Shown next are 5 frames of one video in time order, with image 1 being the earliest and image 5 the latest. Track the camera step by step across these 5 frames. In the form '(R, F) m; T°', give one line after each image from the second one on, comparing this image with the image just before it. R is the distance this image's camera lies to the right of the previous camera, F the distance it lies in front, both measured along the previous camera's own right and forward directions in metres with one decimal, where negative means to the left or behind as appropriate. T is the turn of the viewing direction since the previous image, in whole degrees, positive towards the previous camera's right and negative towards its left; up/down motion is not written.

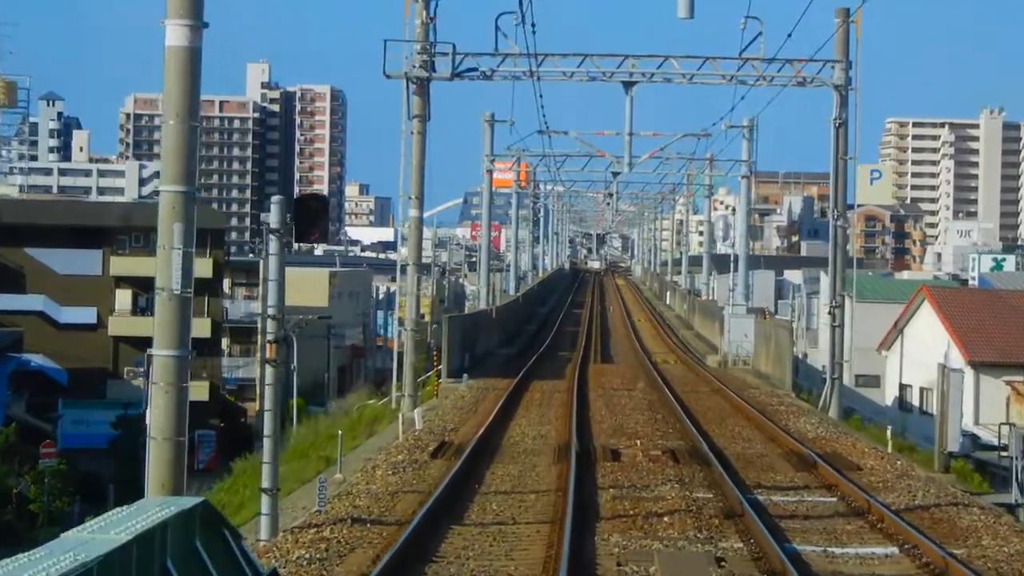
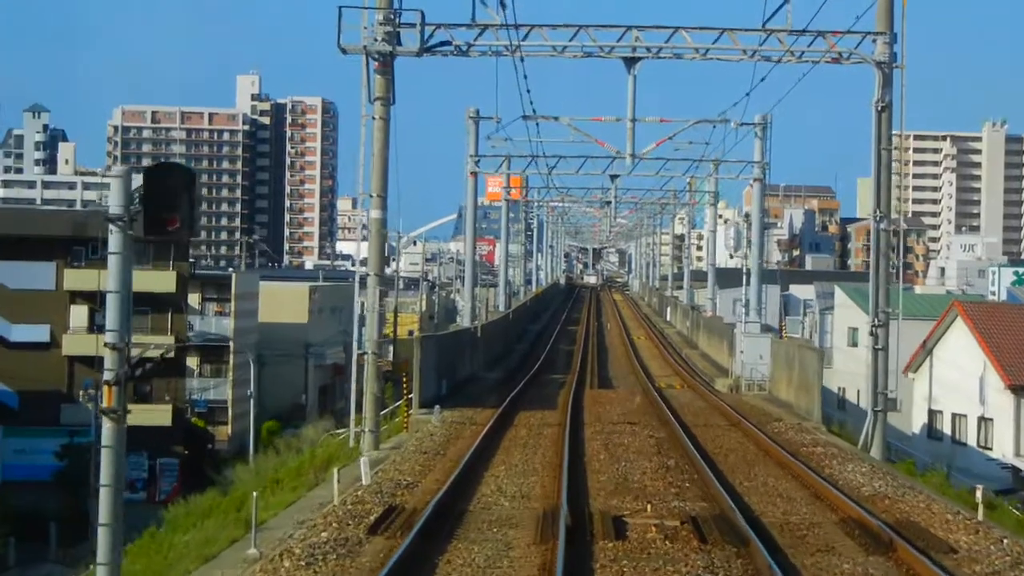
(+0.1, +2.5) m; 0°
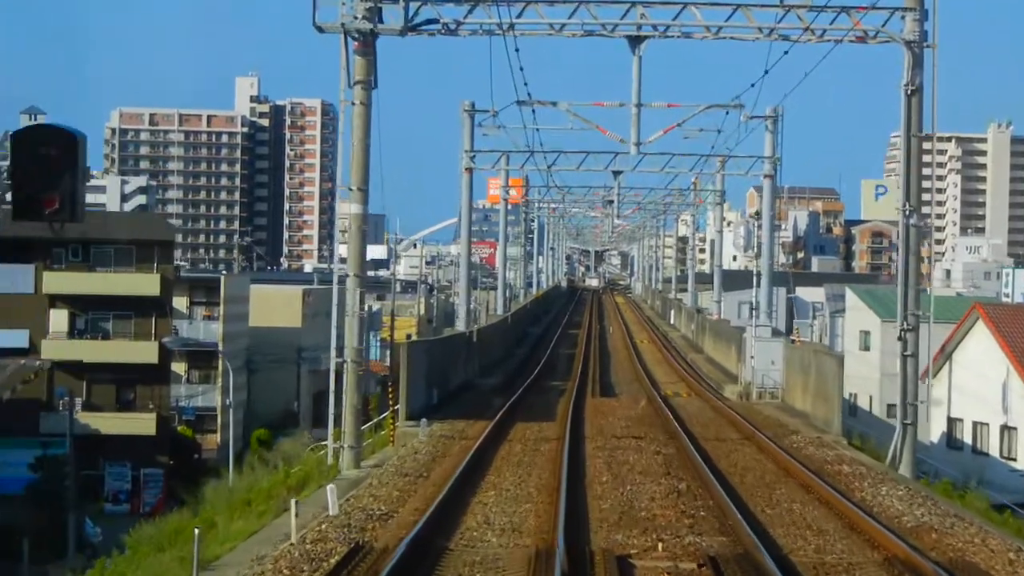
(0.0, +1.1) m; 0°
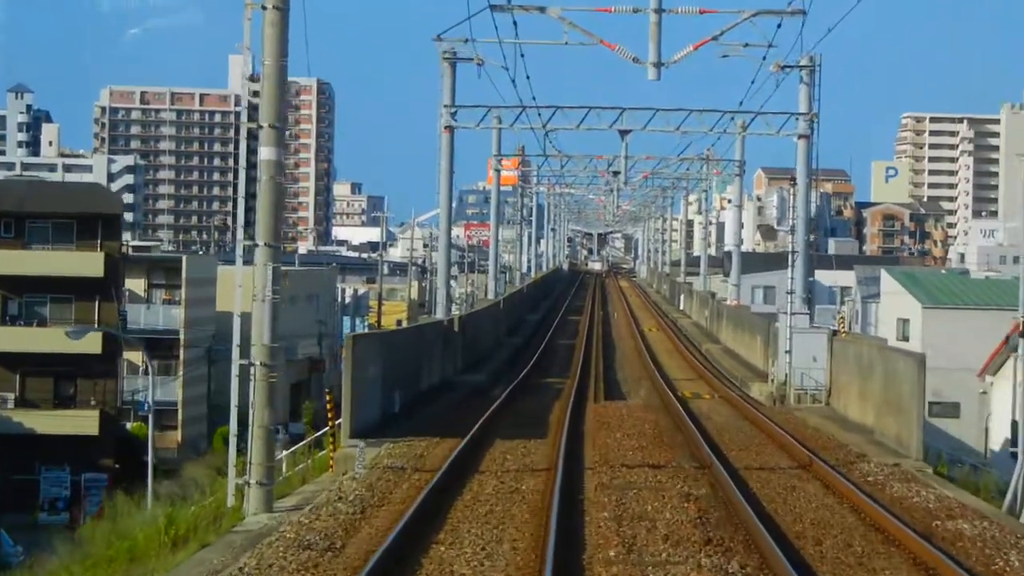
(+0.1, +3.3) m; 0°
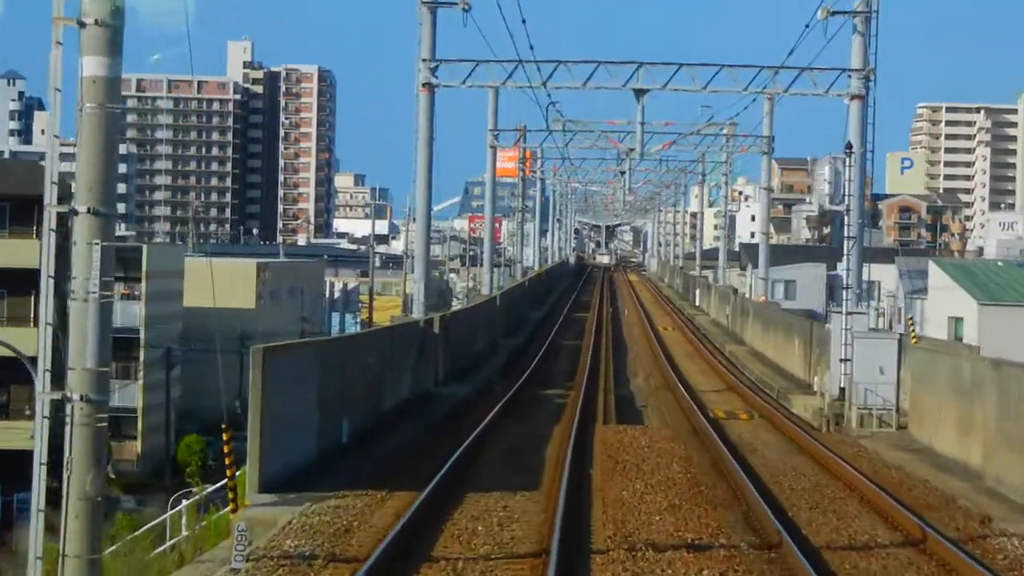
(+0.1, +3.1) m; 0°
